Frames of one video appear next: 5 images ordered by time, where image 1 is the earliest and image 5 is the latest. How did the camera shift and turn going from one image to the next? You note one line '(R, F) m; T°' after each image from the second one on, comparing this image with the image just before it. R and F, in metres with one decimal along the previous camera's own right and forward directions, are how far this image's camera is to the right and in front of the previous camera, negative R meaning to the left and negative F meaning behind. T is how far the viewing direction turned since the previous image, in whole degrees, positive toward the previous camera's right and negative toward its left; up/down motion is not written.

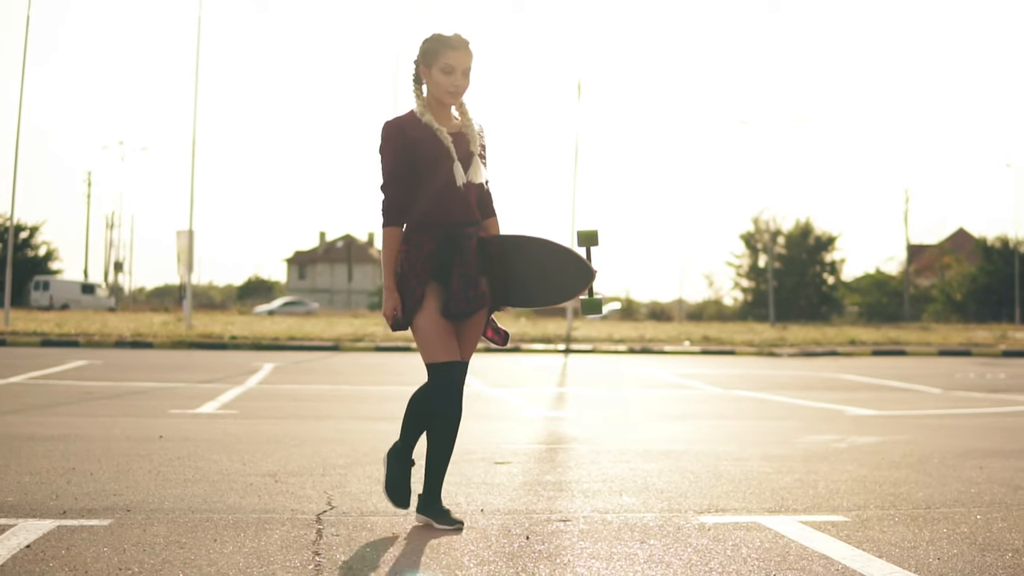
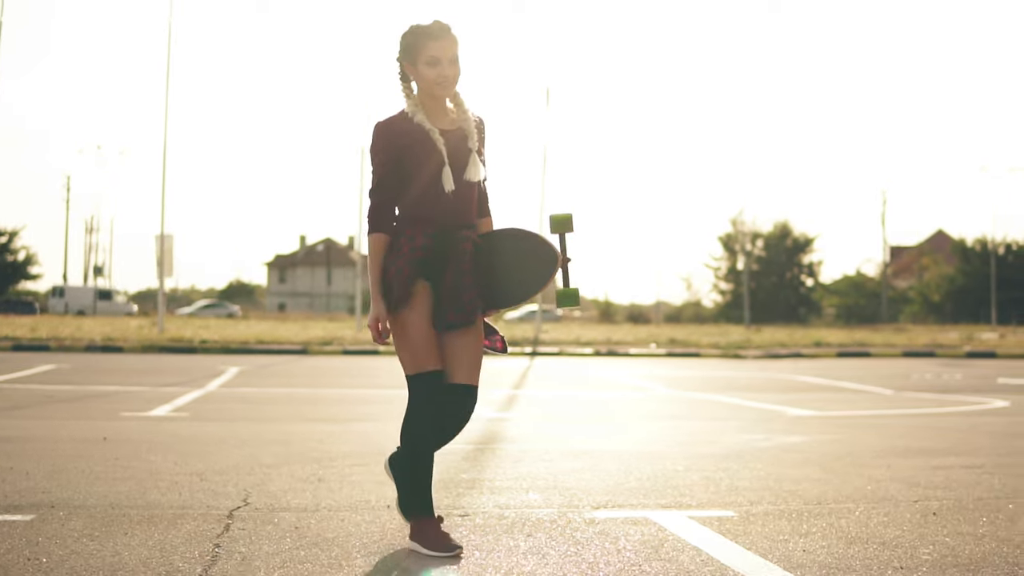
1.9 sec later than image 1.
(+0.3, -0.3) m; +1°
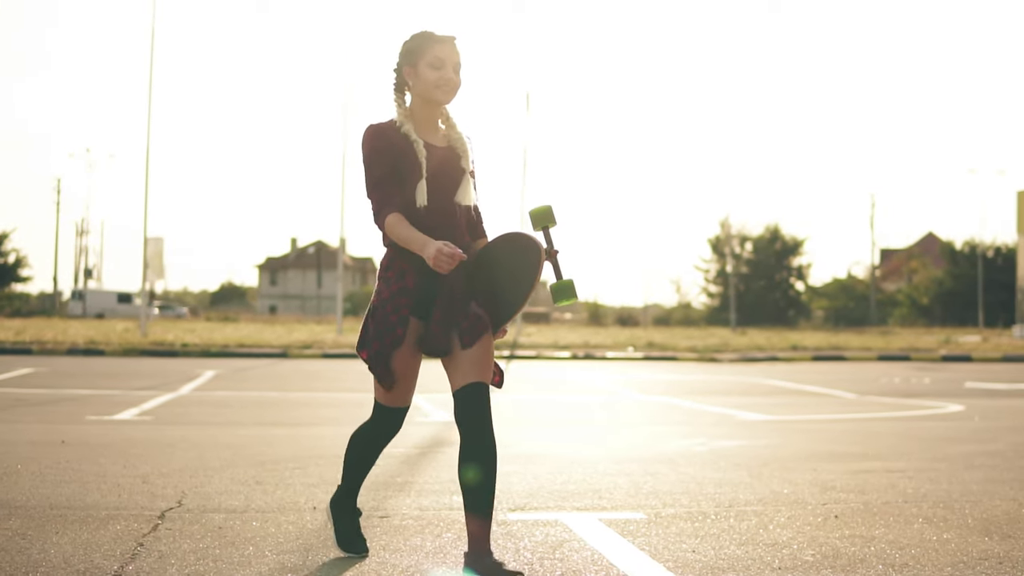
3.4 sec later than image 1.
(+0.3, -0.3) m; 0°
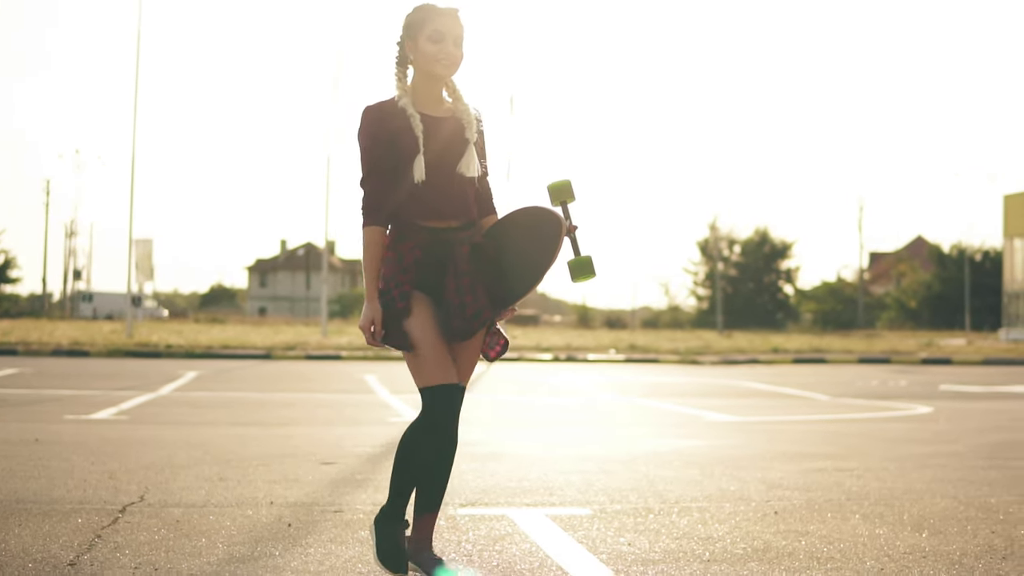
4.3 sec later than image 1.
(+0.2, -0.2) m; 0°
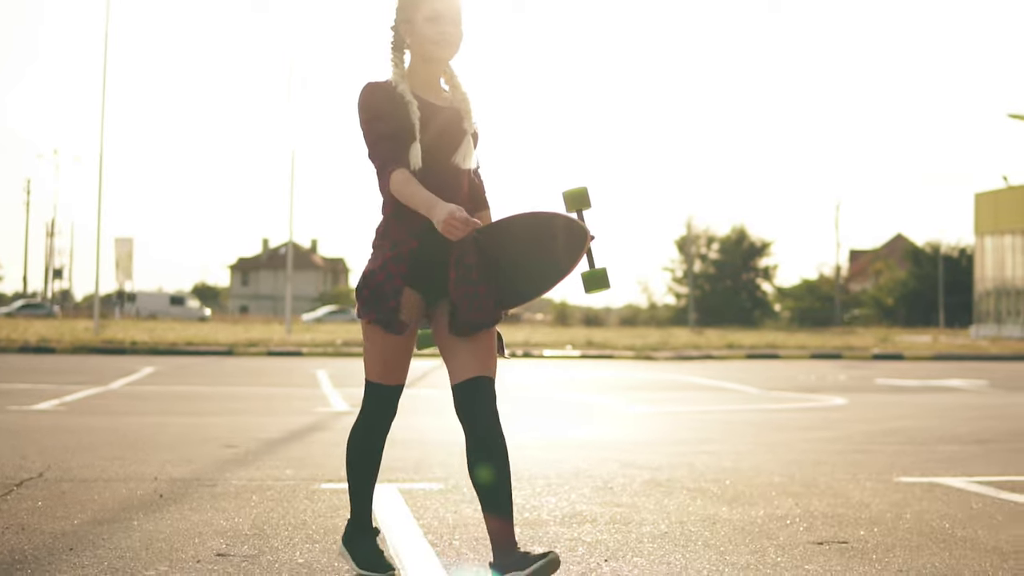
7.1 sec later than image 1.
(+0.7, -0.6) m; 0°
